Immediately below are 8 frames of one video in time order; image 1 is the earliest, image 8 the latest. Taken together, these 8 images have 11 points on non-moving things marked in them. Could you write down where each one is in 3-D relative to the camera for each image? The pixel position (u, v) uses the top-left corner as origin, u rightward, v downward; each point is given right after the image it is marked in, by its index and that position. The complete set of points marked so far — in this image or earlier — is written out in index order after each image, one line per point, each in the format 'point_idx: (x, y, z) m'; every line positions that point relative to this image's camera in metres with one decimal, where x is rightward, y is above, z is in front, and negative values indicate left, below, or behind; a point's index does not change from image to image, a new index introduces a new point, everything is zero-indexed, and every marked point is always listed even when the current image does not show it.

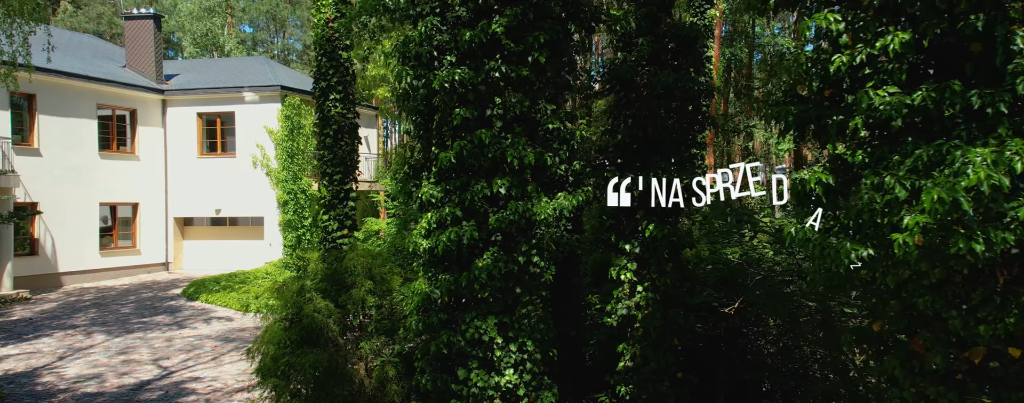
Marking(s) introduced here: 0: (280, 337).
0: (-2.2, -1.3, +6.2) m
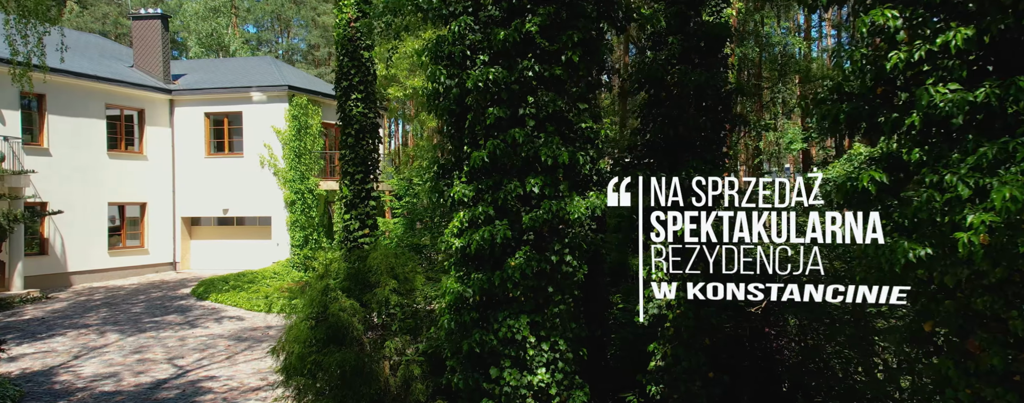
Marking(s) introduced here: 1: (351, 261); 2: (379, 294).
0: (-2.0, -1.3, +6.2) m
1: (-1.8, -0.6, +6.7) m
2: (-1.4, -0.9, +6.4) m
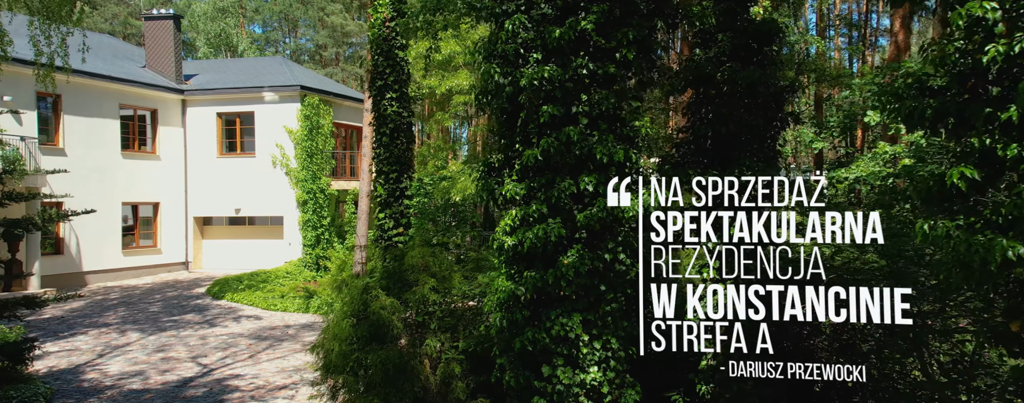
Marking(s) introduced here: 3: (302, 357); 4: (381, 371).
0: (-1.6, -1.3, +6.2) m
1: (-1.4, -0.6, +6.7) m
2: (-1.0, -0.9, +6.4) m
3: (-4.6, -3.3, +13.3) m
4: (-1.2, -1.6, +5.9) m
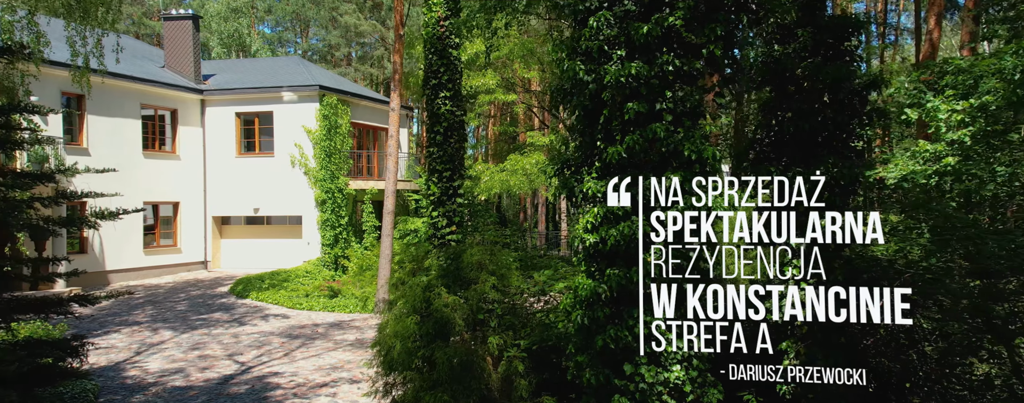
0: (-1.0, -1.3, +6.2) m
1: (-0.7, -0.6, +6.8) m
2: (-0.4, -0.9, +6.4) m
3: (-3.8, -3.3, +13.4) m
4: (-0.6, -1.6, +6.0) m
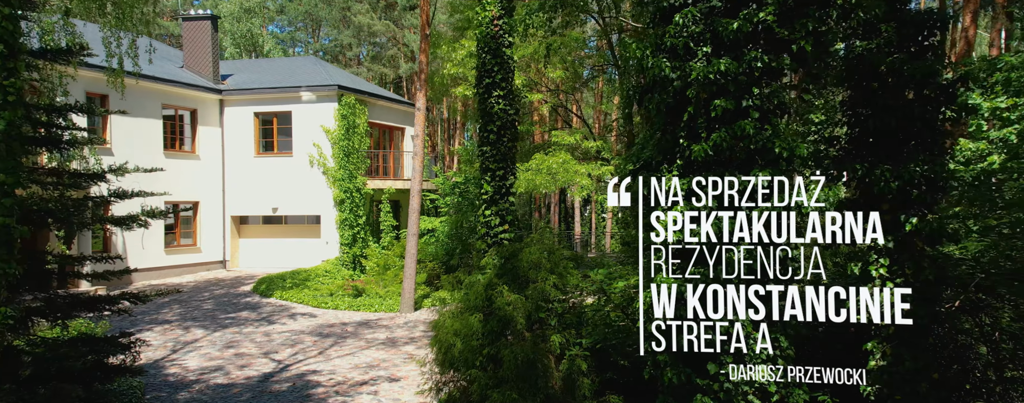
0: (-0.4, -1.3, +6.3) m
1: (-0.1, -0.6, +6.8) m
2: (+0.3, -0.9, +6.4) m
3: (-3.0, -3.3, +13.4) m
4: (0.0, -1.6, +5.9) m
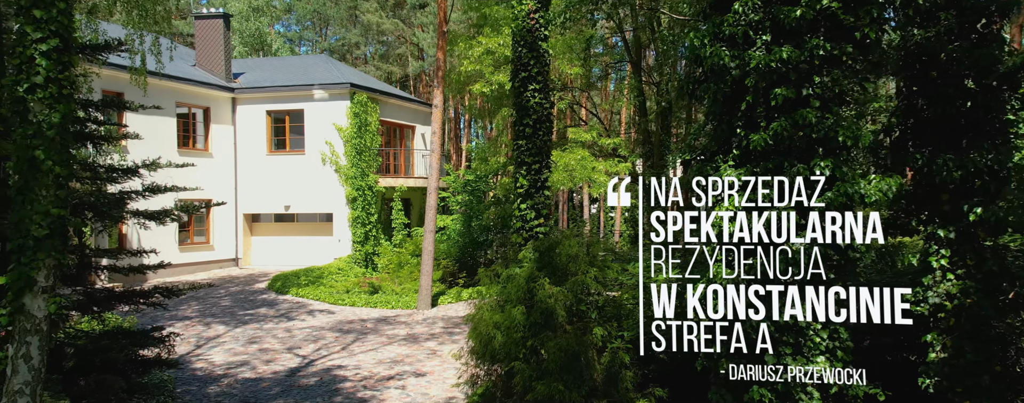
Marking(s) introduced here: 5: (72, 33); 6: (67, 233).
0: (0.0, -1.2, +6.2) m
1: (+0.3, -0.5, +6.7) m
2: (+0.7, -0.8, +6.3) m
3: (-2.5, -3.2, +13.5) m
4: (+0.4, -1.5, +5.9) m
5: (-3.6, +1.4, +5.2) m
6: (-3.7, -0.3, +5.2) m
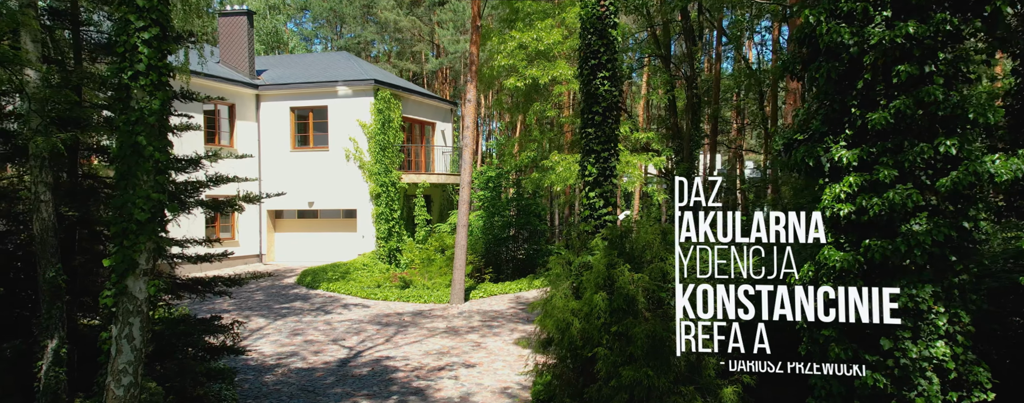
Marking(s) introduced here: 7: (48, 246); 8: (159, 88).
0: (+0.8, -1.1, +6.2) m
1: (+1.1, -0.4, +6.7) m
2: (+1.5, -0.7, +6.3) m
3: (-1.5, -3.0, +13.5) m
4: (+1.2, -1.4, +5.9) m
5: (-2.9, +1.5, +5.2) m
6: (-2.9, -0.1, +5.3) m
7: (-4.2, -0.4, +5.7) m
8: (-2.9, +0.9, +5.1) m
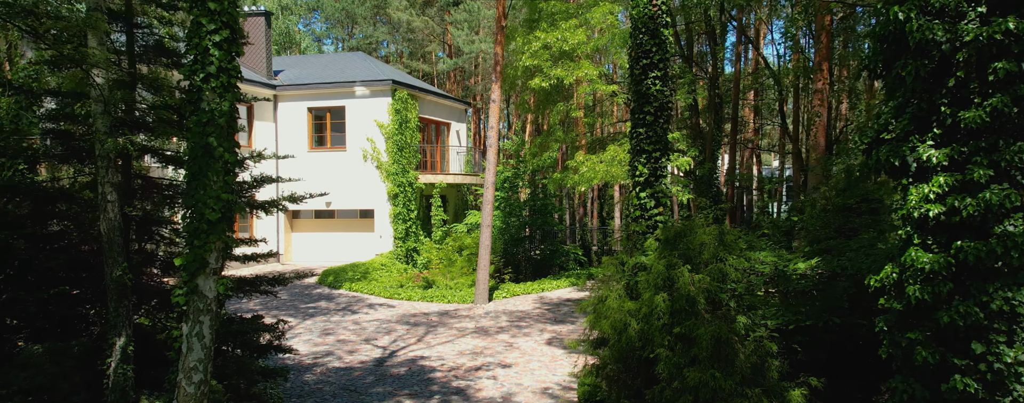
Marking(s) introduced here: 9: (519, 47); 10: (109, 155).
0: (+1.4, -1.1, +6.1) m
1: (+1.7, -0.4, +6.6) m
2: (+2.1, -0.7, +6.2) m
3: (-0.8, -3.0, +13.5) m
4: (+1.8, -1.4, +5.8) m
5: (-2.3, +1.5, +5.2) m
6: (-2.3, -0.1, +5.3) m
7: (-3.6, -0.4, +5.7) m
8: (-2.3, +0.9, +5.1) m
9: (+0.4, +4.9, +19.8) m
10: (-3.7, +0.4, +5.7) m
